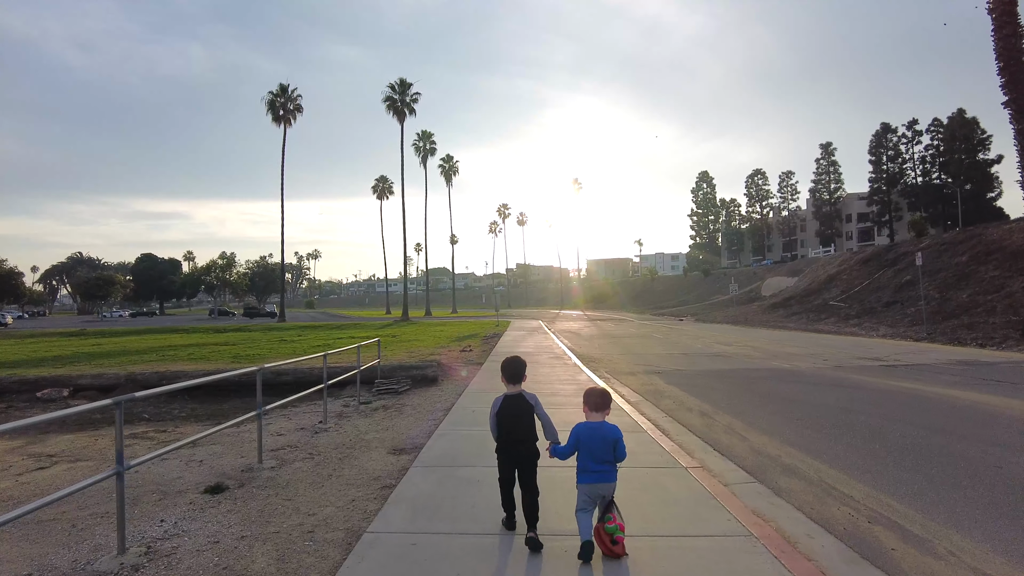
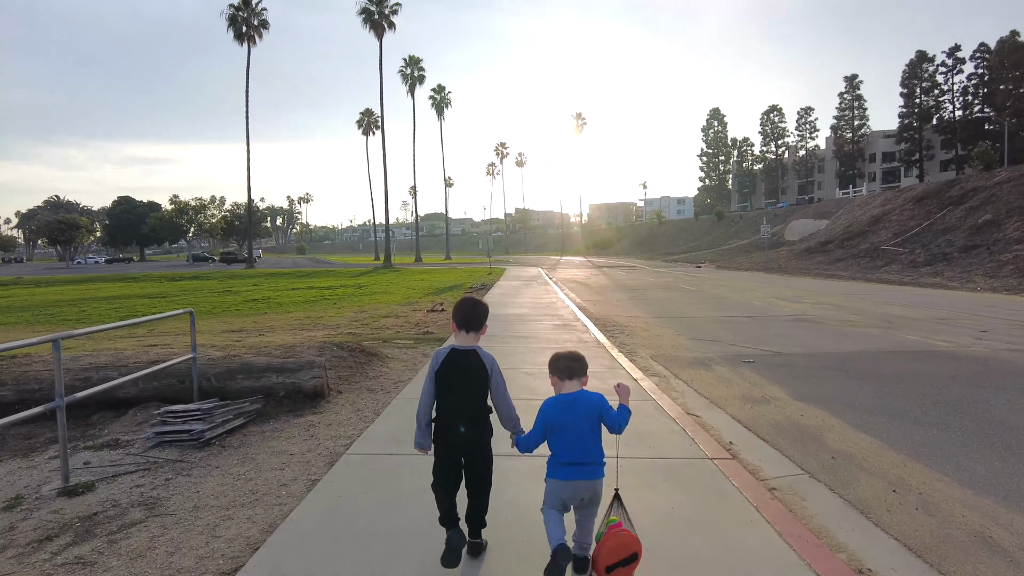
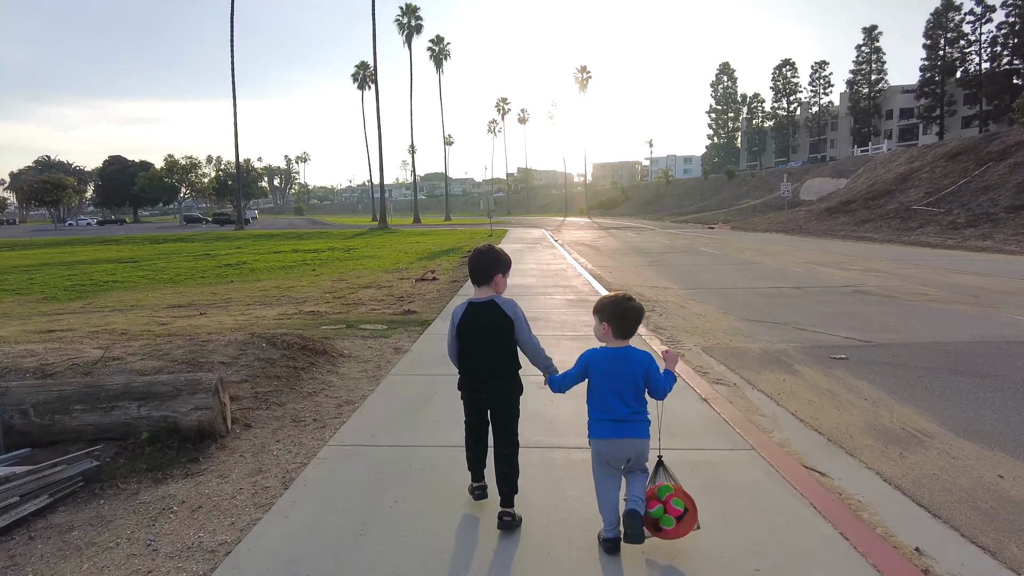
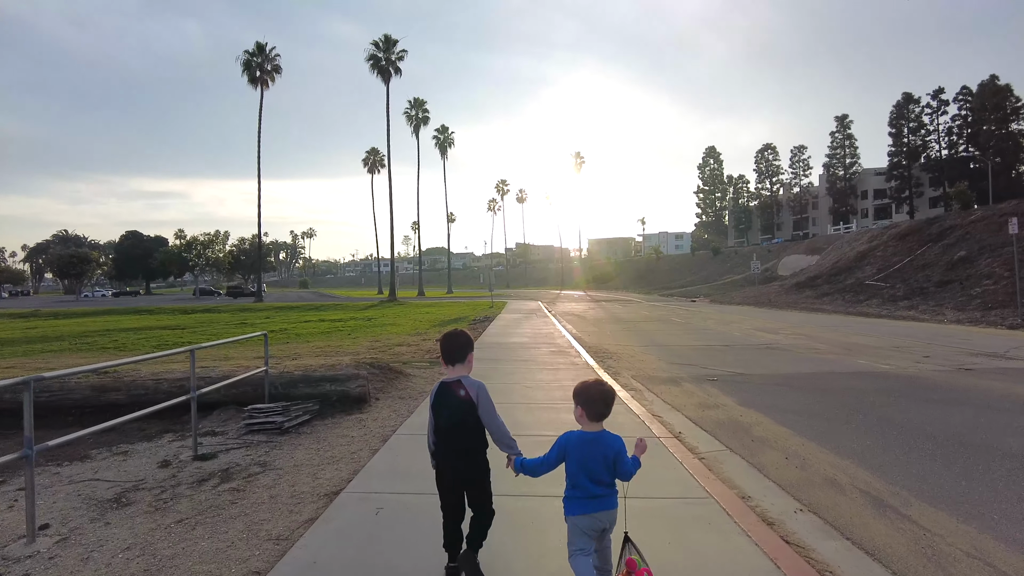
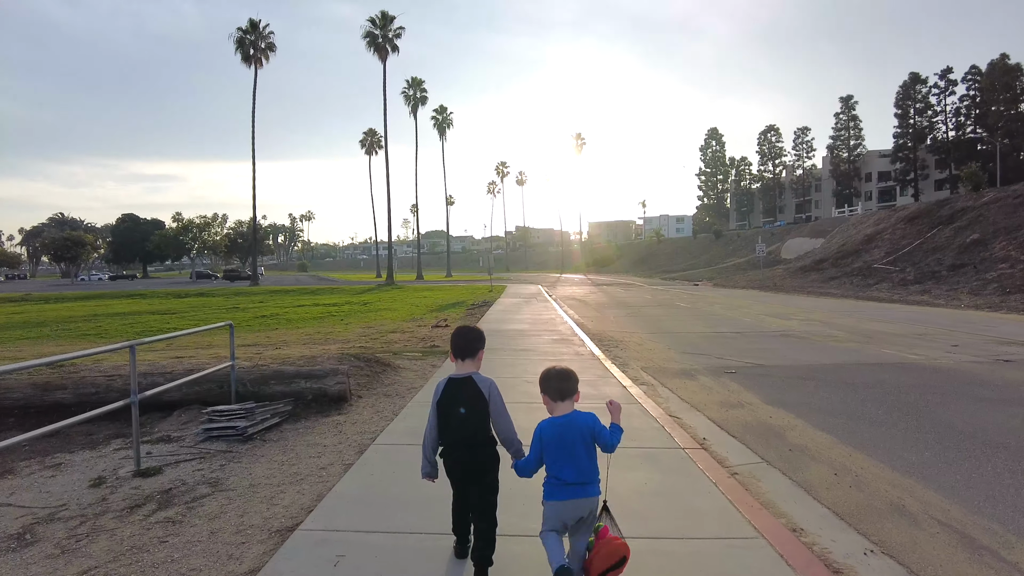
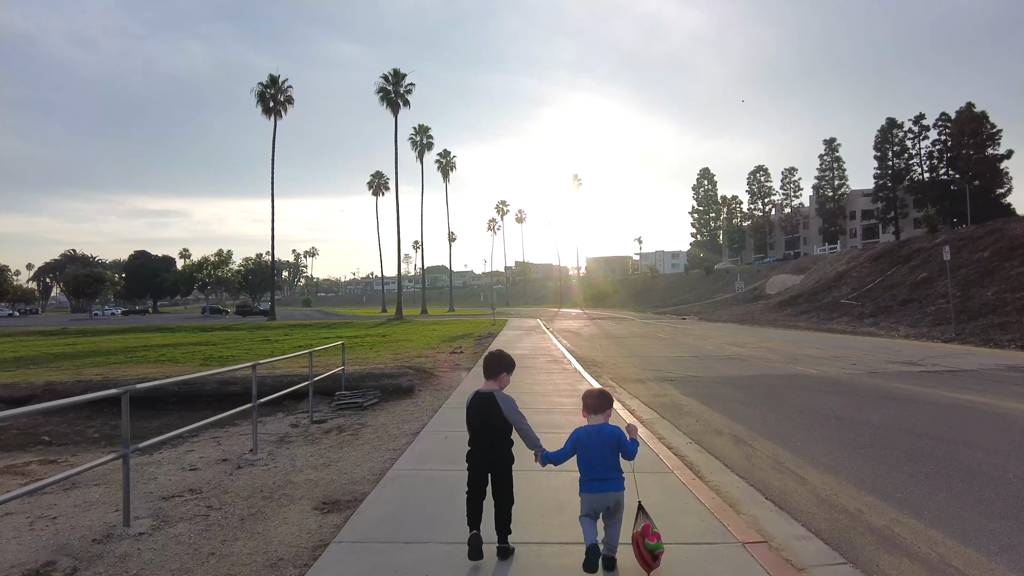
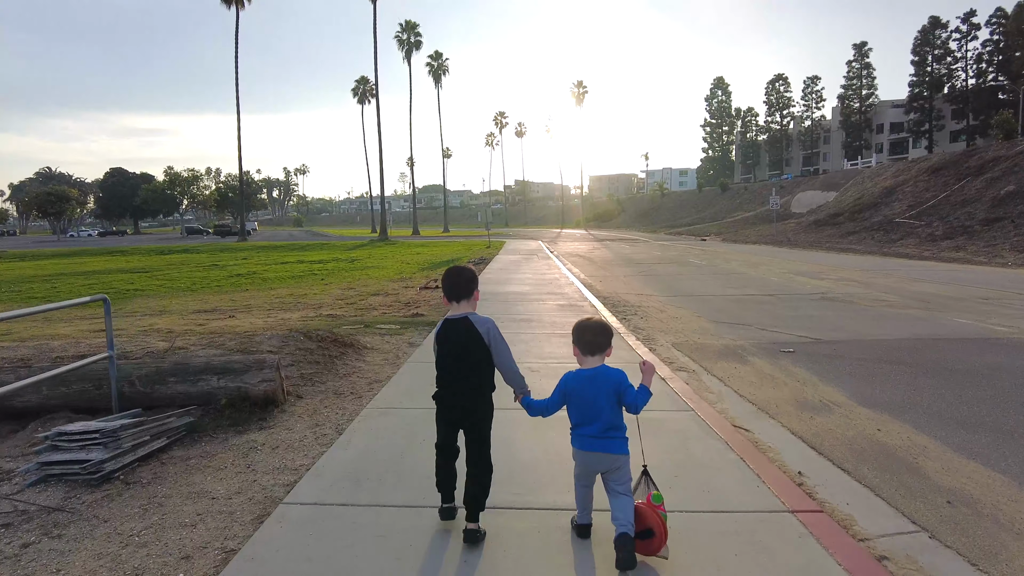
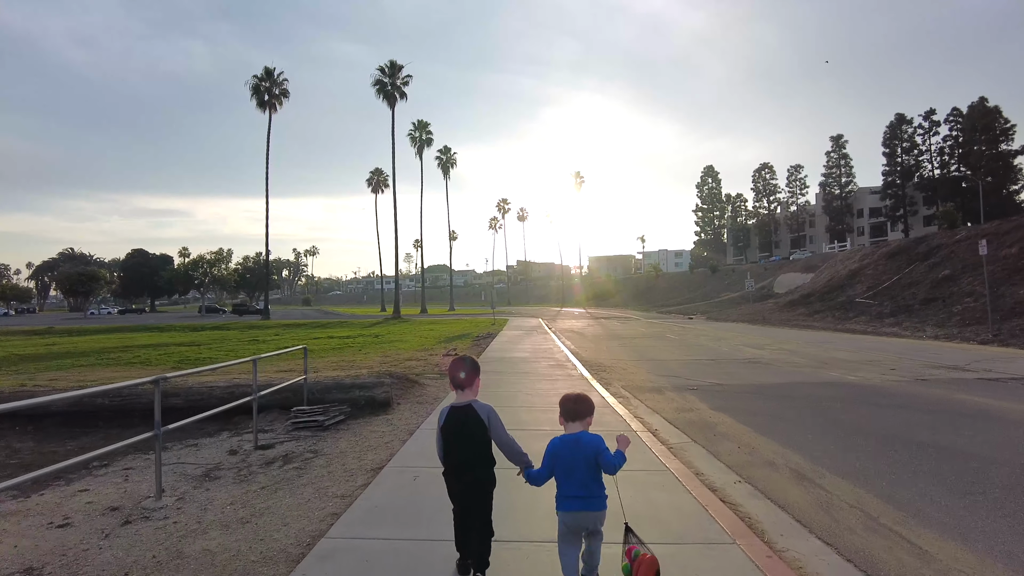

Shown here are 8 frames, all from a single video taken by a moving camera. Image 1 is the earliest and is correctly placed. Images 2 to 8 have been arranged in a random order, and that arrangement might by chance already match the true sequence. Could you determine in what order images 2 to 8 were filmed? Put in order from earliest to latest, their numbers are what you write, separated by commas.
6, 8, 4, 5, 2, 7, 3
